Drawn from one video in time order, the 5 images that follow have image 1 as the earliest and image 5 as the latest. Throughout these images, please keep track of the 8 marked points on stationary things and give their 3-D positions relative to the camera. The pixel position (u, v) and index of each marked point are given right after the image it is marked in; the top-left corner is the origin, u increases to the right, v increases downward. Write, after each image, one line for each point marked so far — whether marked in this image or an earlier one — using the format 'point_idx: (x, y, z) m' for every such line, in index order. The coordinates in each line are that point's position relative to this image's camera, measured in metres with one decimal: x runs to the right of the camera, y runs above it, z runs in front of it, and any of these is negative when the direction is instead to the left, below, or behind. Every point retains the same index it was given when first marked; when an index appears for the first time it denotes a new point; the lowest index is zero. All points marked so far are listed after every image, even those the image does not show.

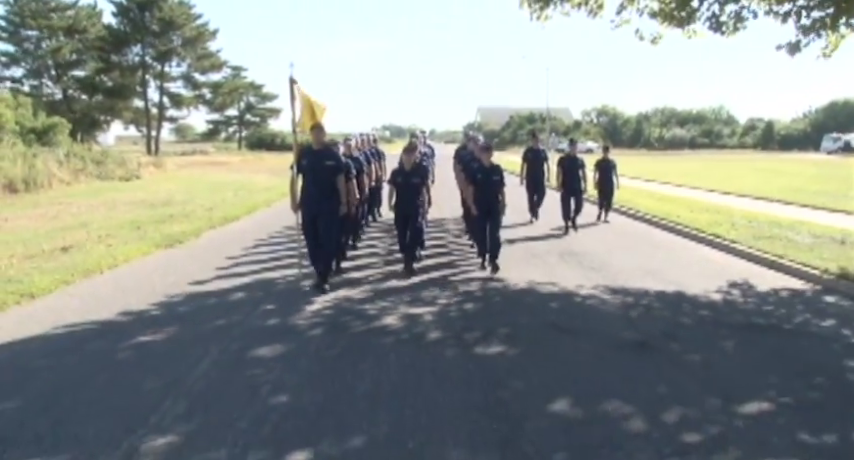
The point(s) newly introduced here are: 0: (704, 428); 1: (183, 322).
0: (+2.0, -1.4, +4.4) m
1: (-3.0, -1.1, +7.1) m
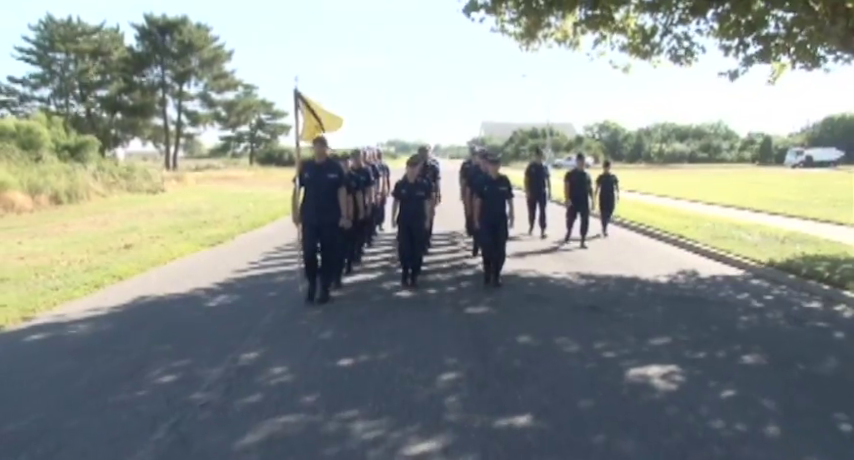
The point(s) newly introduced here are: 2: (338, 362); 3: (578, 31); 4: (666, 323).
0: (+2.1, -1.3, +6.3) m
1: (-2.9, -1.0, +9.1) m
2: (-0.9, -1.4, +5.8) m
3: (+3.7, +4.9, +14.2) m
4: (+3.0, -1.2, +7.4) m
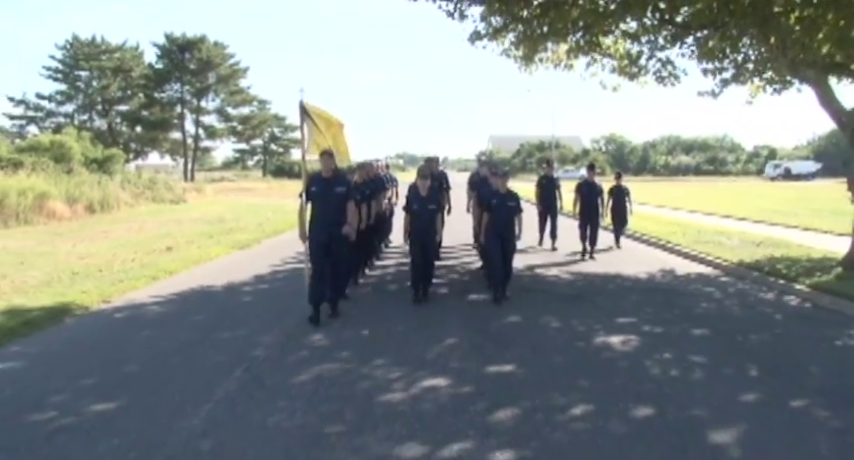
0: (+2.2, -1.3, +7.7) m
1: (-2.8, -1.1, +10.6) m
2: (-0.8, -1.3, +7.3) m
3: (+3.9, +4.7, +15.7) m
4: (+3.1, -1.2, +8.8) m
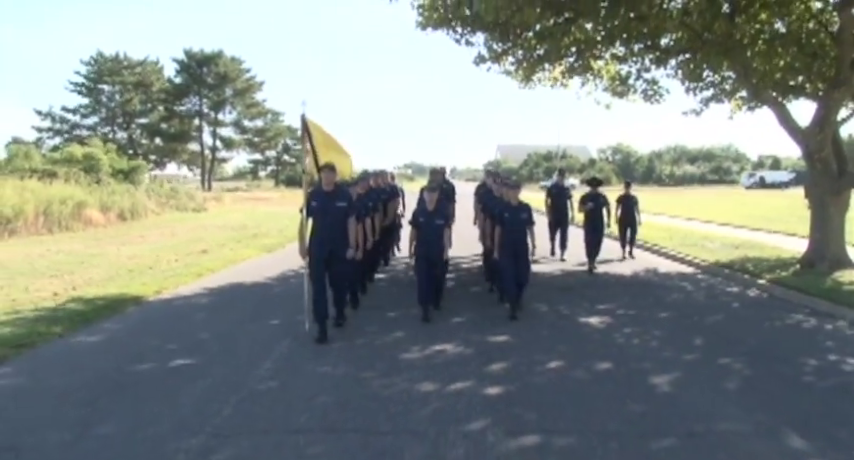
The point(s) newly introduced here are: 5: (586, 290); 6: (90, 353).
0: (+2.3, -1.3, +9.2) m
1: (-2.6, -1.1, +12.1) m
2: (-0.6, -1.3, +8.8) m
3: (+4.2, +4.6, +17.3) m
4: (+3.3, -1.2, +10.2) m
5: (+3.0, -1.1, +10.9) m
6: (-4.0, -1.4, +6.8) m
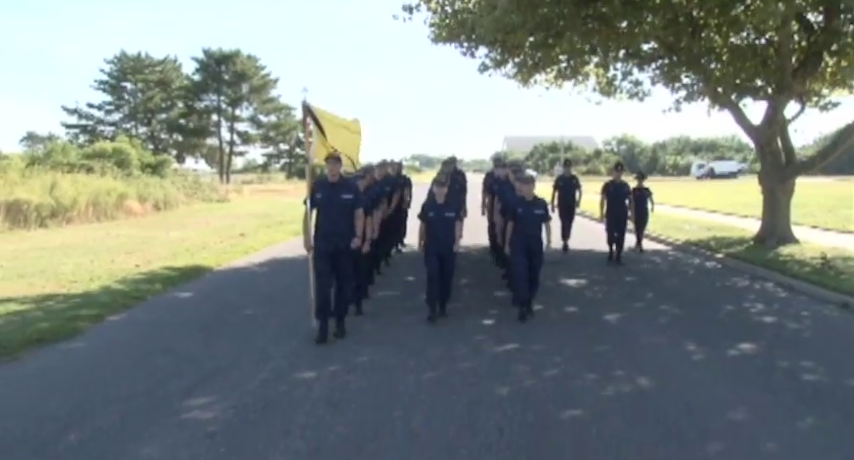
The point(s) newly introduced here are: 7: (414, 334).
0: (+2.6, -0.9, +11.4) m
1: (-2.3, -0.7, +14.4) m
2: (-0.4, -1.0, +11.0) m
3: (+4.5, +5.1, +19.4) m
4: (+3.6, -0.8, +12.4) m
5: (+3.2, -0.8, +13.1) m
6: (-3.8, -1.1, +9.1) m
7: (-0.2, -1.3, +7.5) m
